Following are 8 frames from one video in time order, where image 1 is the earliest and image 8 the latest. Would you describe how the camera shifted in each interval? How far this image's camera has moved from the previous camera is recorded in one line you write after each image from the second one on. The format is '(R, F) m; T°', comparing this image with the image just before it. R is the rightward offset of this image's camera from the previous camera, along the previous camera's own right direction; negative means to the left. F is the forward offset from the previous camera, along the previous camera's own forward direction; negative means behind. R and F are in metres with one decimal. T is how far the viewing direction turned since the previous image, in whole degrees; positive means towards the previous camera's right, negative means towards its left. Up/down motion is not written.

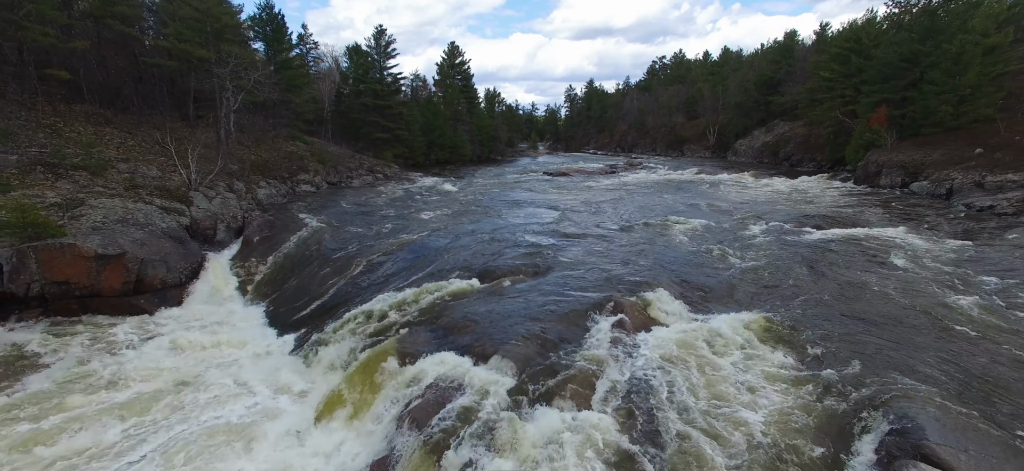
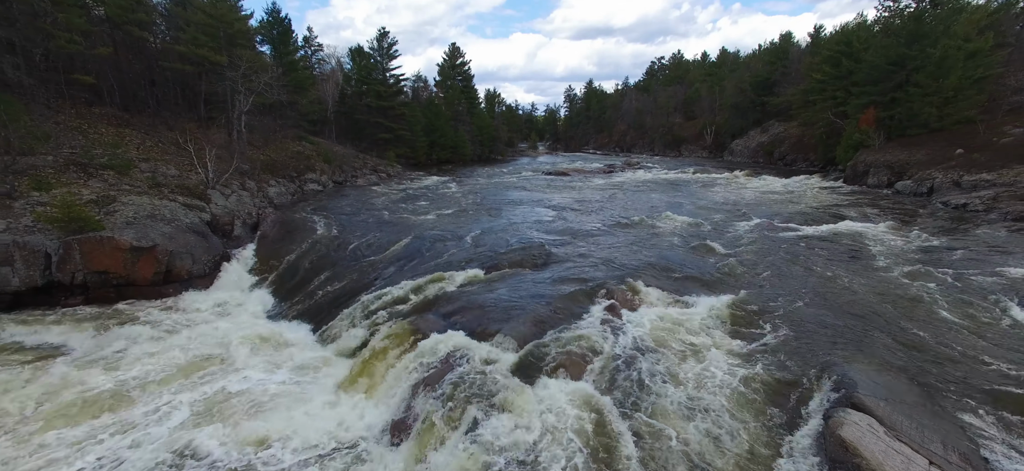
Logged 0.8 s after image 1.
(0.0, -1.1) m; 0°
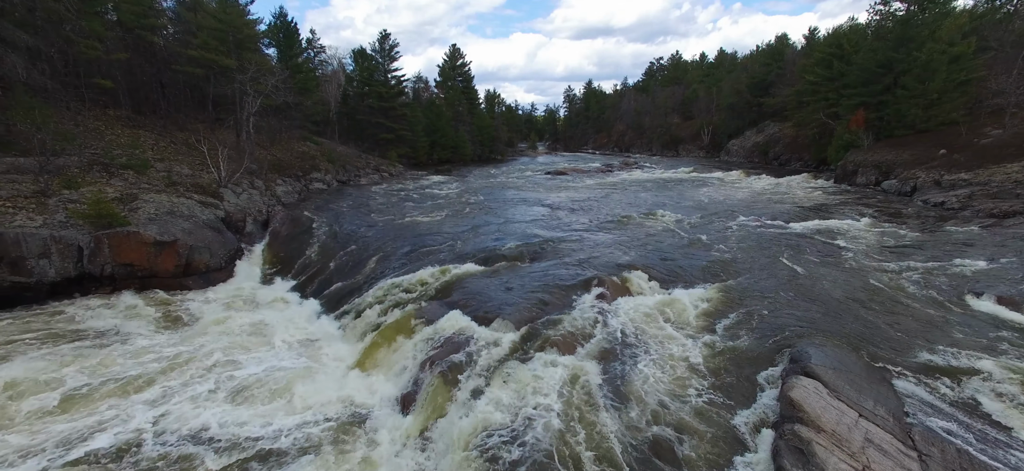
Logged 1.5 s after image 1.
(+0.1, -0.9) m; 0°
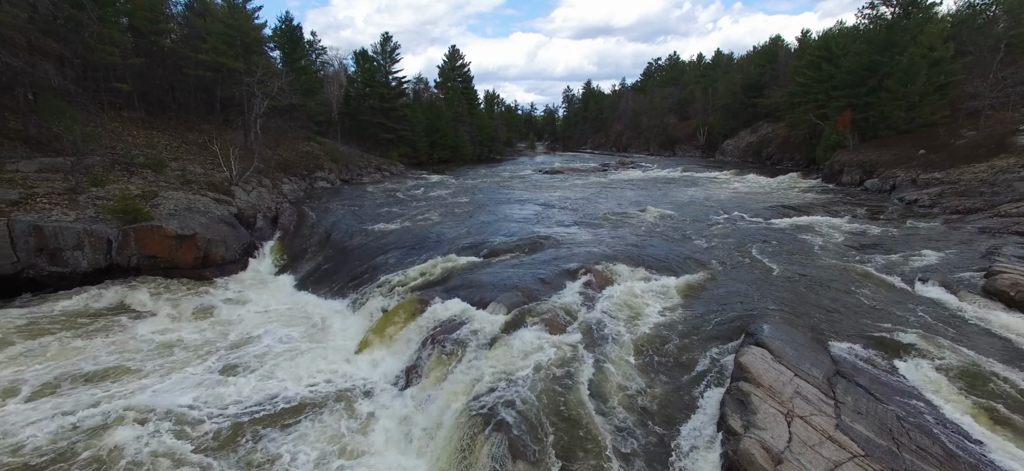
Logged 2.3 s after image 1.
(+0.2, -1.1) m; 0°
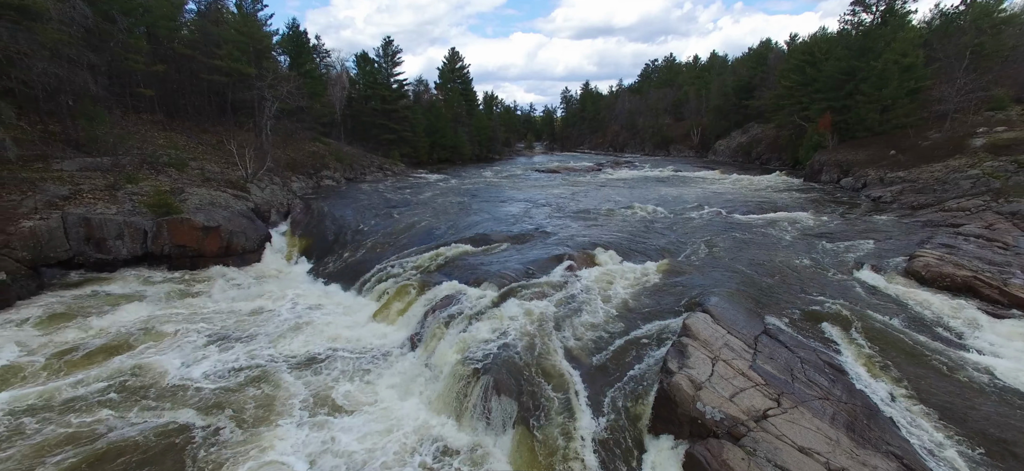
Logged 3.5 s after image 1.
(+0.3, -1.7) m; 0°
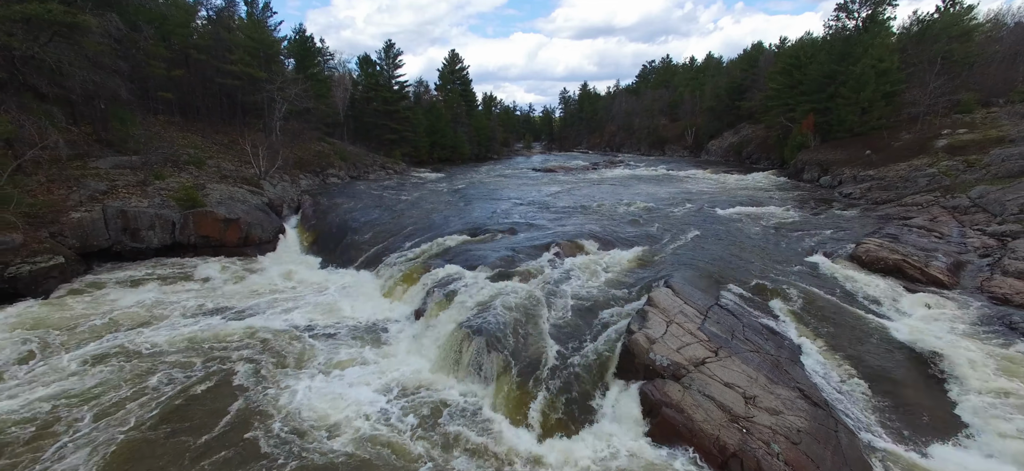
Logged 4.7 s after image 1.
(+0.2, -1.6) m; 0°
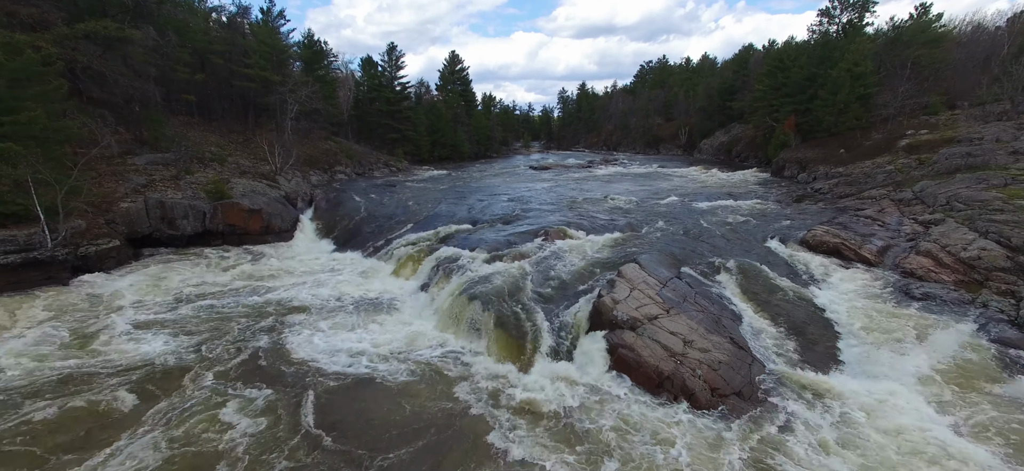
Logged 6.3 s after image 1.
(+0.2, -2.0) m; 0°
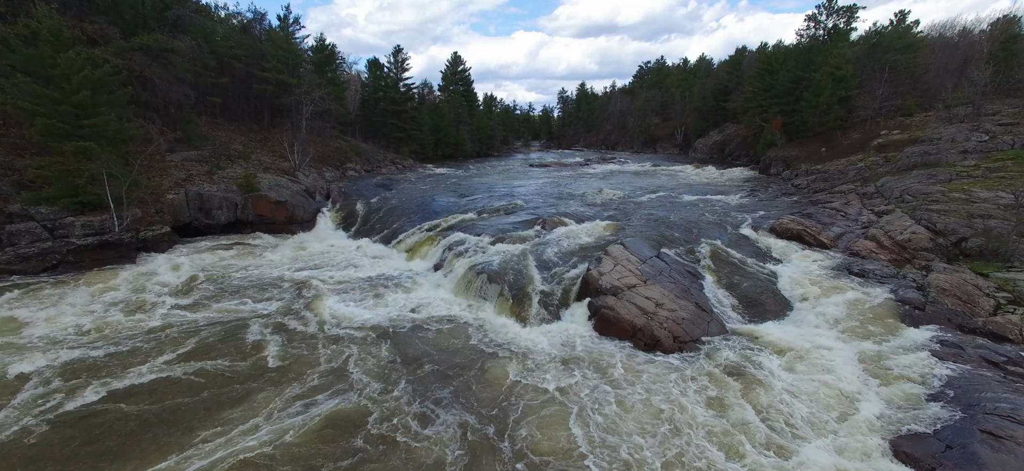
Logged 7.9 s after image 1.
(-0.1, -2.0) m; 0°
